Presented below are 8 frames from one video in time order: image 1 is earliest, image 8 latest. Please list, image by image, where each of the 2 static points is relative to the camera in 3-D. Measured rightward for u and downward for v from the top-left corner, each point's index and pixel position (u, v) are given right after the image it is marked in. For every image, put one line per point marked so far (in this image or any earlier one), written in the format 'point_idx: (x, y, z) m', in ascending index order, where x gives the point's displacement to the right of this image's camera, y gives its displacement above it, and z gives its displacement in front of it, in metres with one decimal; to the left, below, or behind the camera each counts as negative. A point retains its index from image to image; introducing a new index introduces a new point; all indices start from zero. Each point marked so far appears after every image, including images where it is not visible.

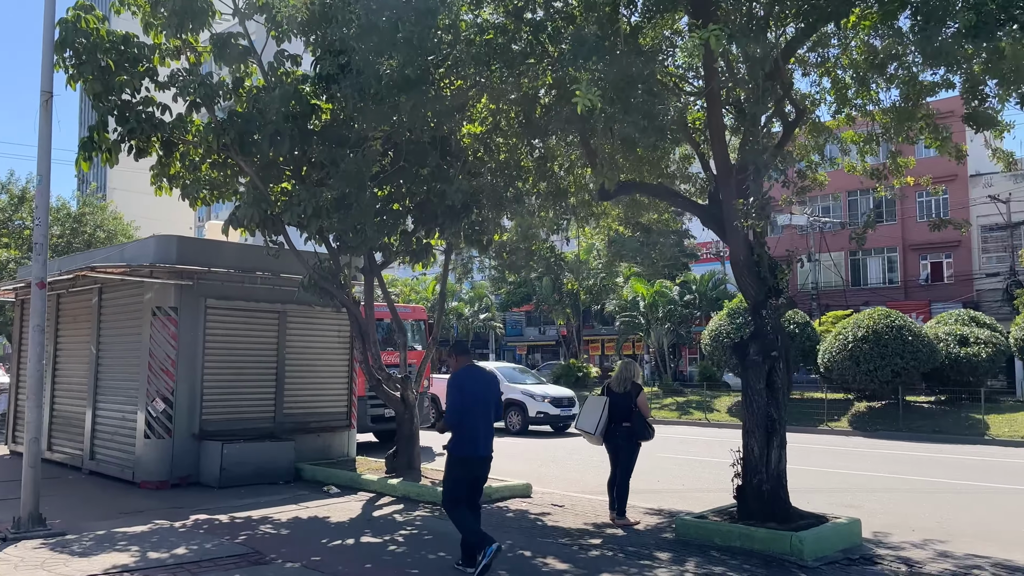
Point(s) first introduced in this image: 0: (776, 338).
0: (+2.4, -0.5, +7.3) m
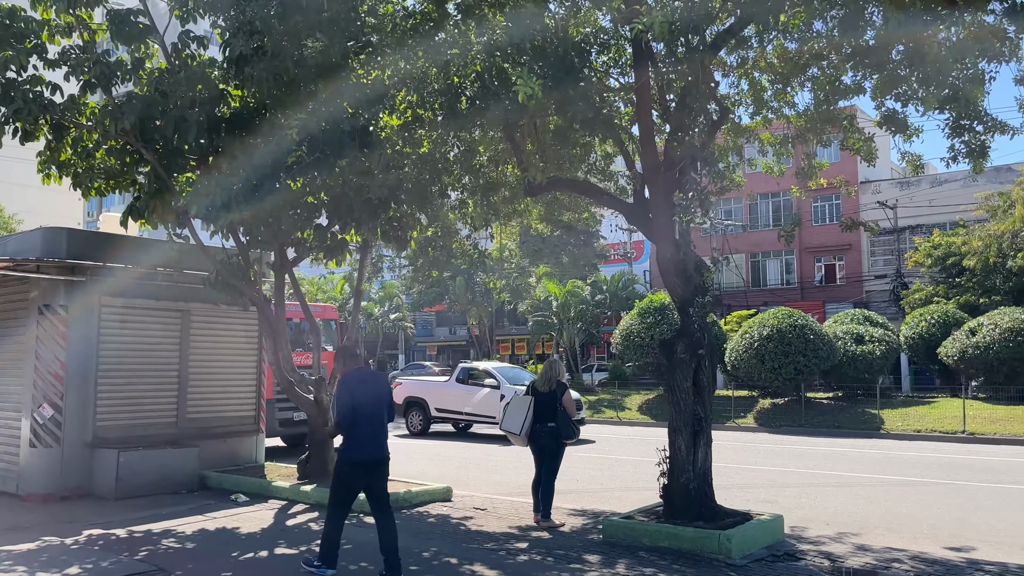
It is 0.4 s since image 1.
0: (+1.7, -0.4, +7.3) m
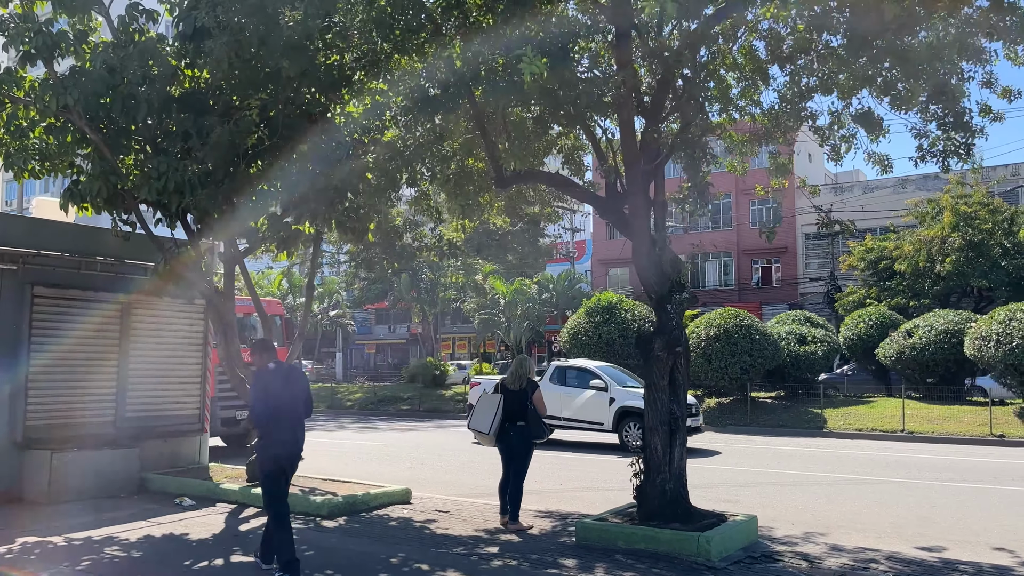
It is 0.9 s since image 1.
0: (+1.5, -0.4, +7.1) m
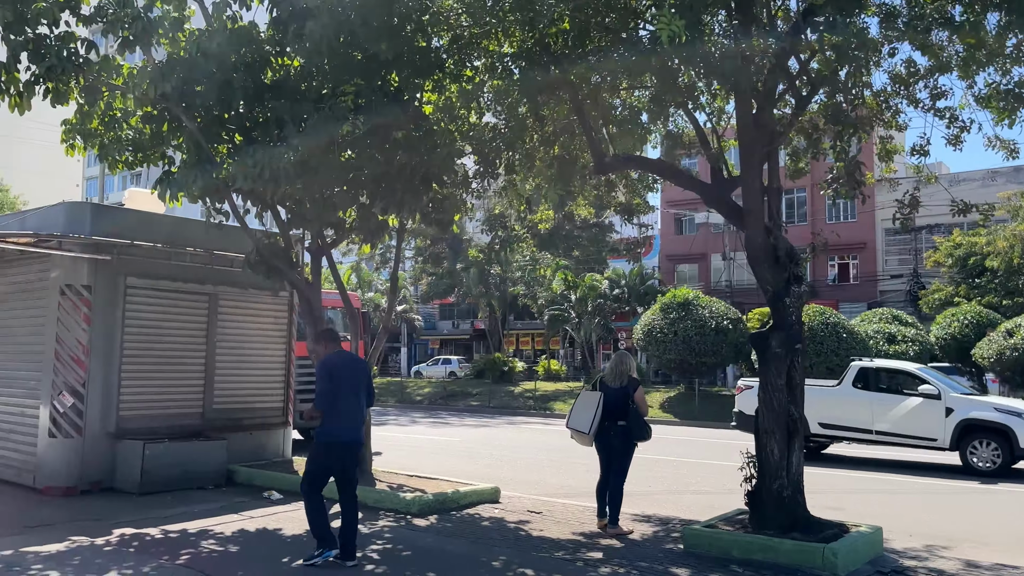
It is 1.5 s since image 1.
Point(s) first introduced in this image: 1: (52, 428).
0: (+2.4, -0.3, +6.7) m
1: (-5.1, -1.6, +9.0) m
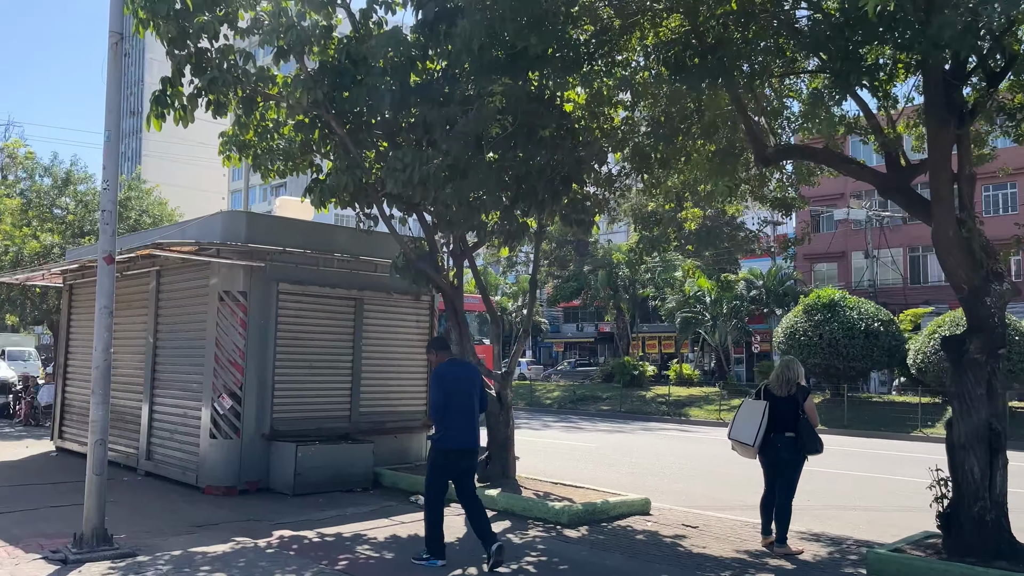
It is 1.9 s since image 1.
0: (+3.6, -0.3, +5.9) m
1: (-3.5, -1.6, +9.4) m
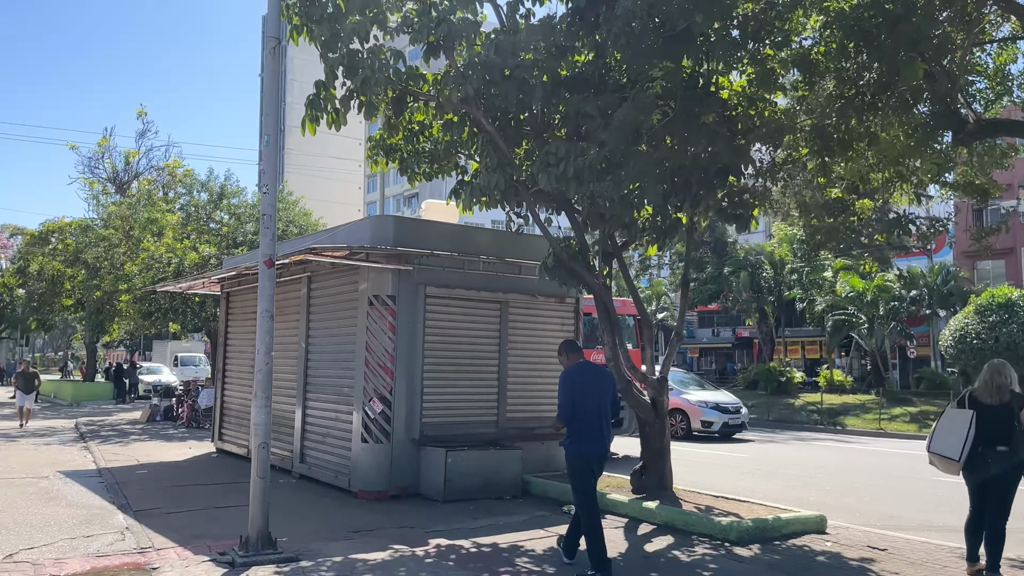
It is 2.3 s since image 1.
0: (+4.7, -0.3, +4.9) m
1: (-1.7, -1.7, +9.4) m
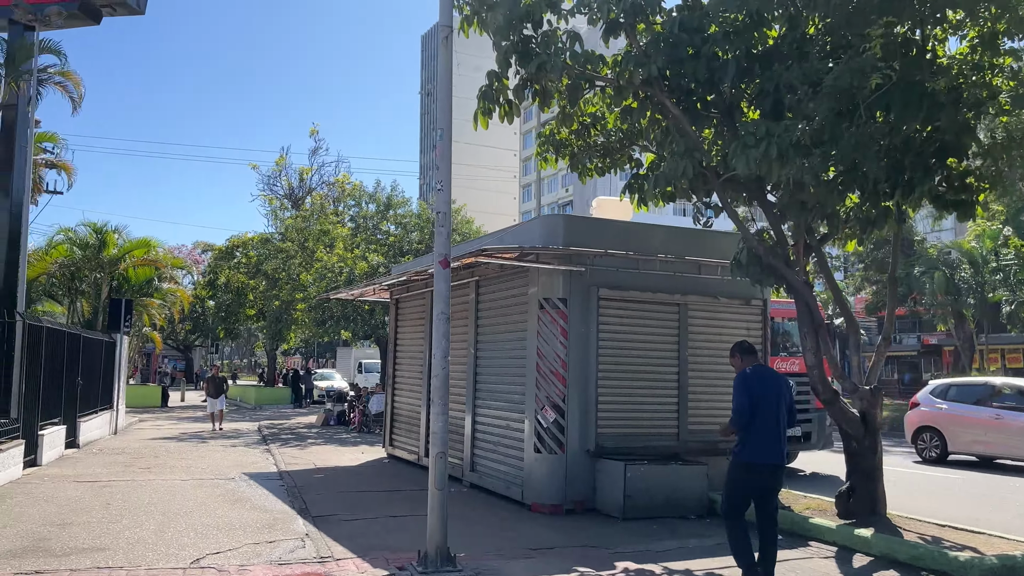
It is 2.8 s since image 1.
0: (+5.7, -0.2, +3.3) m
1: (+0.3, -1.7, +8.9) m
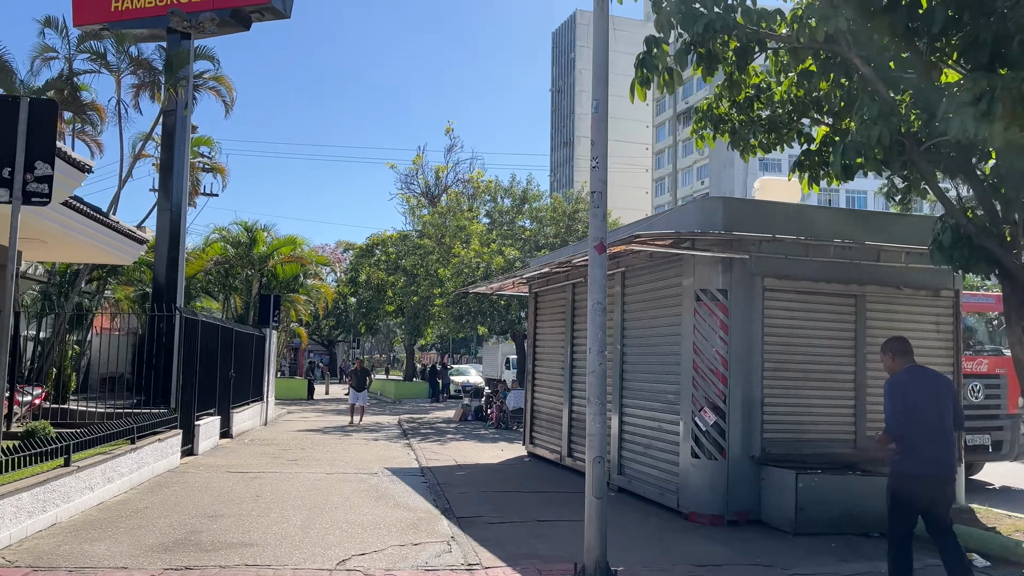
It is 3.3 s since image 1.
0: (+6.3, -0.1, +1.8) m
1: (+1.9, -1.6, +8.2) m
